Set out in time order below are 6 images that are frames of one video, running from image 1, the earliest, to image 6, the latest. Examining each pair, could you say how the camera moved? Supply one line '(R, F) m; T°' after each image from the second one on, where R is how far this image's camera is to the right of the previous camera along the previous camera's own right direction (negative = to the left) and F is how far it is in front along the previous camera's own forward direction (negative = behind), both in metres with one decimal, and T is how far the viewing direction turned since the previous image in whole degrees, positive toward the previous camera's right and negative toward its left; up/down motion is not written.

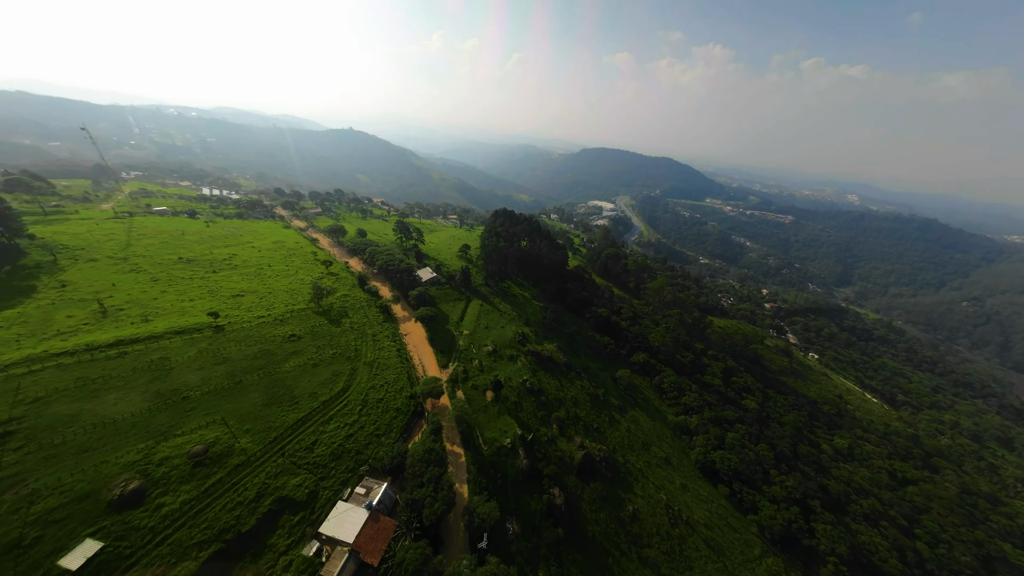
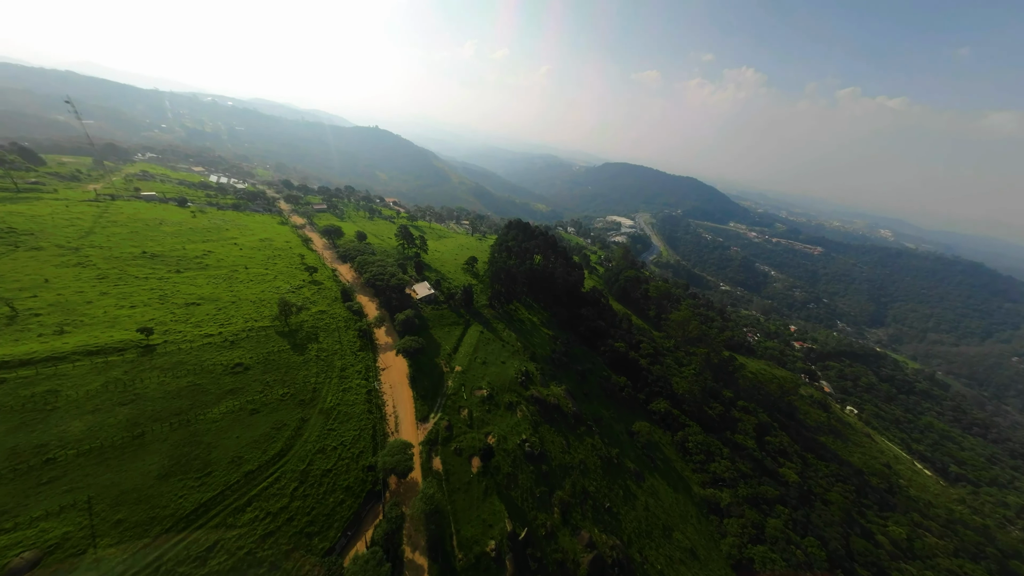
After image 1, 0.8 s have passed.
(+0.2, +8.2) m; -2°
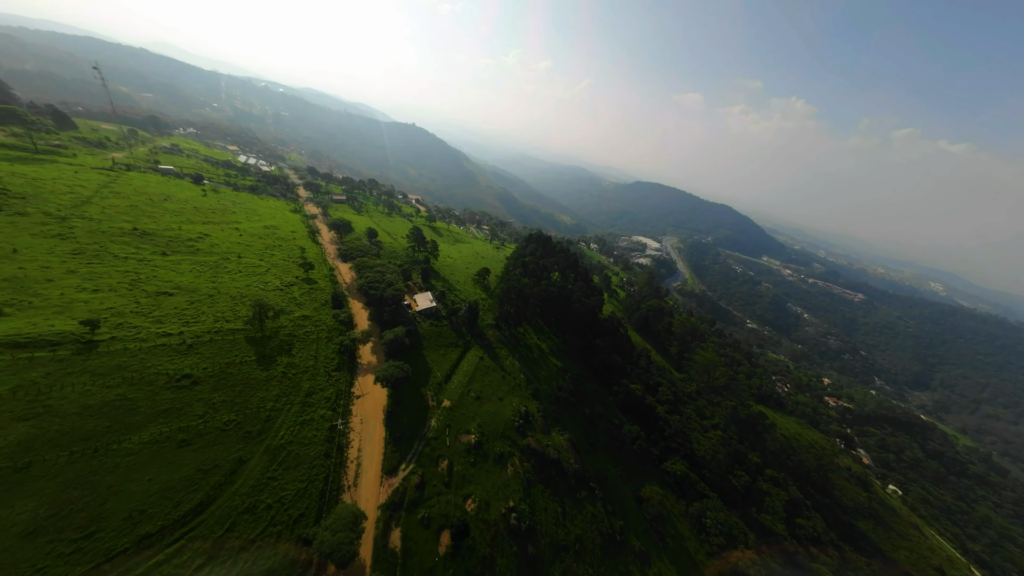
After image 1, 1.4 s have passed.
(+0.5, +5.8) m; -3°
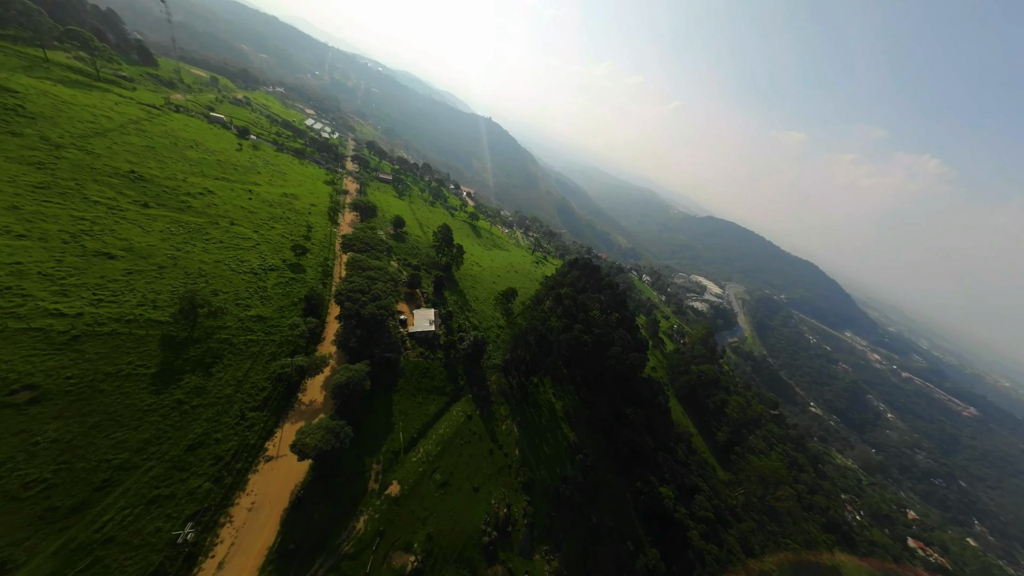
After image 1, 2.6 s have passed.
(+1.1, +11.4) m; -8°
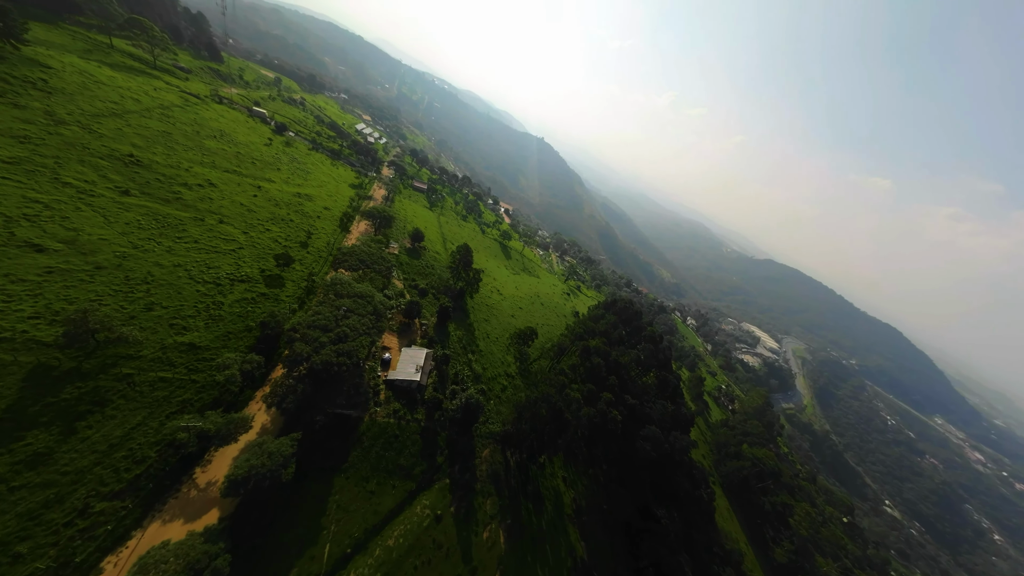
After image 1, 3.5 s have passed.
(+1.5, +9.0) m; -7°
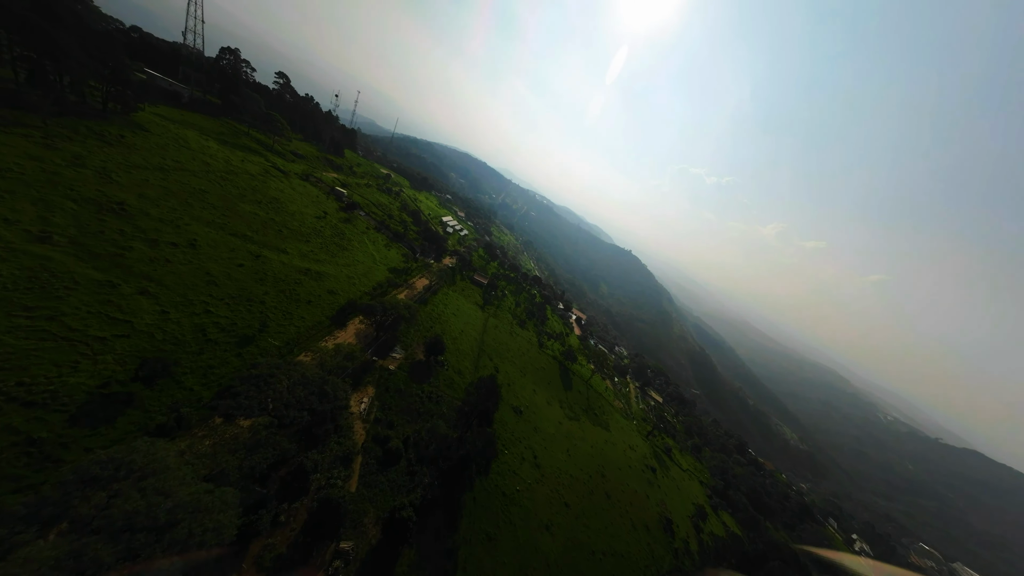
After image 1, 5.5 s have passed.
(+1.0, +18.5) m; -17°
